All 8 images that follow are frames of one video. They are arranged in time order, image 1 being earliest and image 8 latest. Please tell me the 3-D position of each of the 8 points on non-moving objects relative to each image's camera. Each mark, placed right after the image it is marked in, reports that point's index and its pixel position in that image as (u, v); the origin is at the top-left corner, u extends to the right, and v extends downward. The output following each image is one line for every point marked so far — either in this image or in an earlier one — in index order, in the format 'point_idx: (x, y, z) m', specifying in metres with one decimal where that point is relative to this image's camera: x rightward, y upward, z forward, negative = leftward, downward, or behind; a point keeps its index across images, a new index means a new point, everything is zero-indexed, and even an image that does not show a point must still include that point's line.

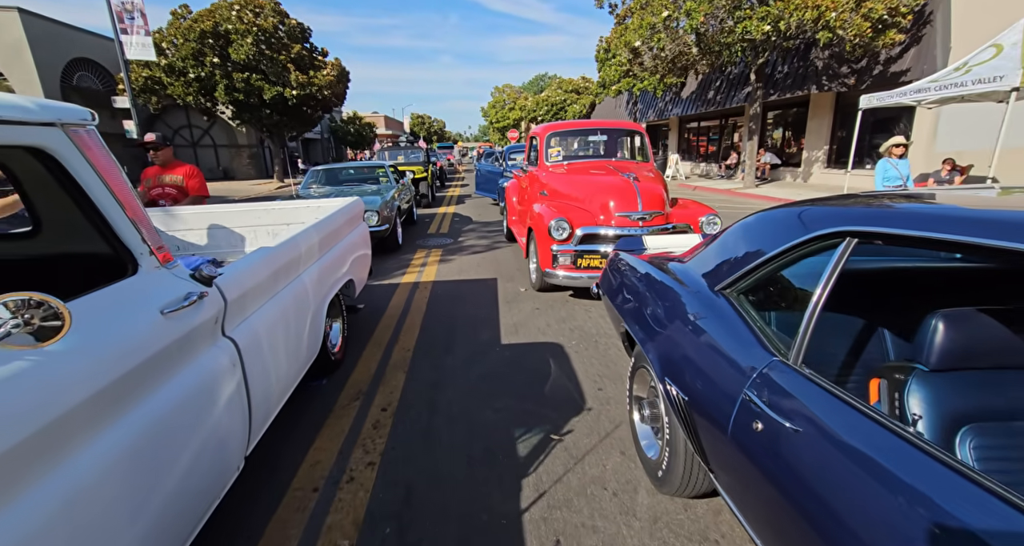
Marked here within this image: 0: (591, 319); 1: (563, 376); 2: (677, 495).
0: (+0.8, -0.5, +4.8) m
1: (+0.4, -0.8, +3.7) m
2: (+0.8, -1.1, +2.3) m
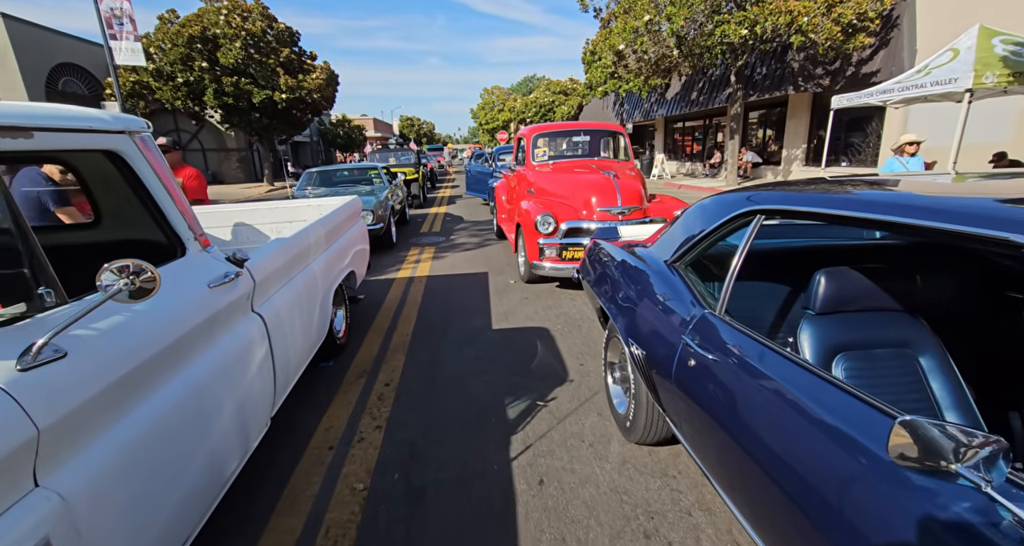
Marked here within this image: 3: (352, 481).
0: (+0.7, -0.4, +5.2) m
1: (+0.3, -0.7, +4.1) m
2: (+0.7, -0.9, +2.7) m
3: (-0.8, -1.1, +2.5) m
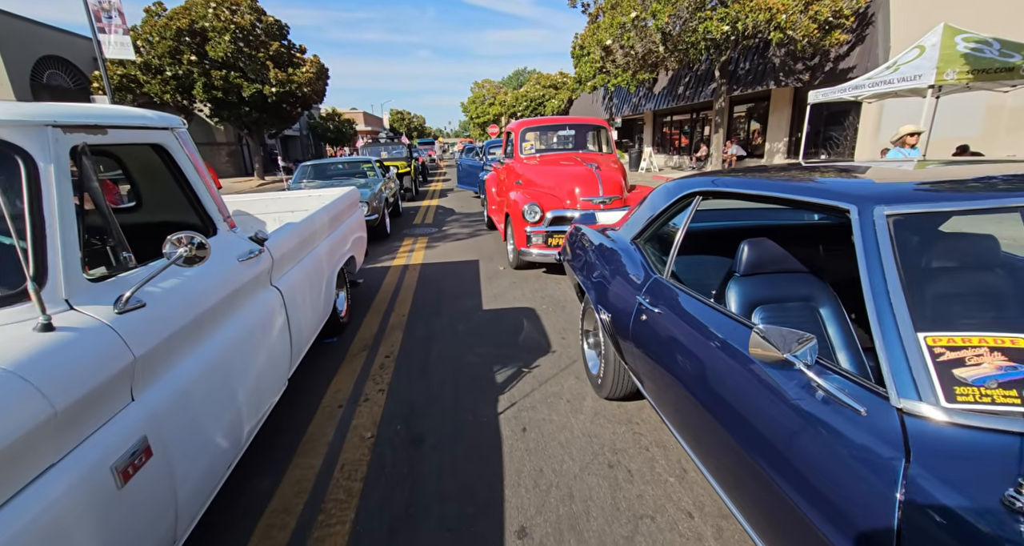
0: (+0.6, -0.2, +5.6) m
1: (+0.2, -0.5, +4.5) m
2: (+0.6, -0.8, +3.1) m
3: (-0.9, -1.0, +2.9) m
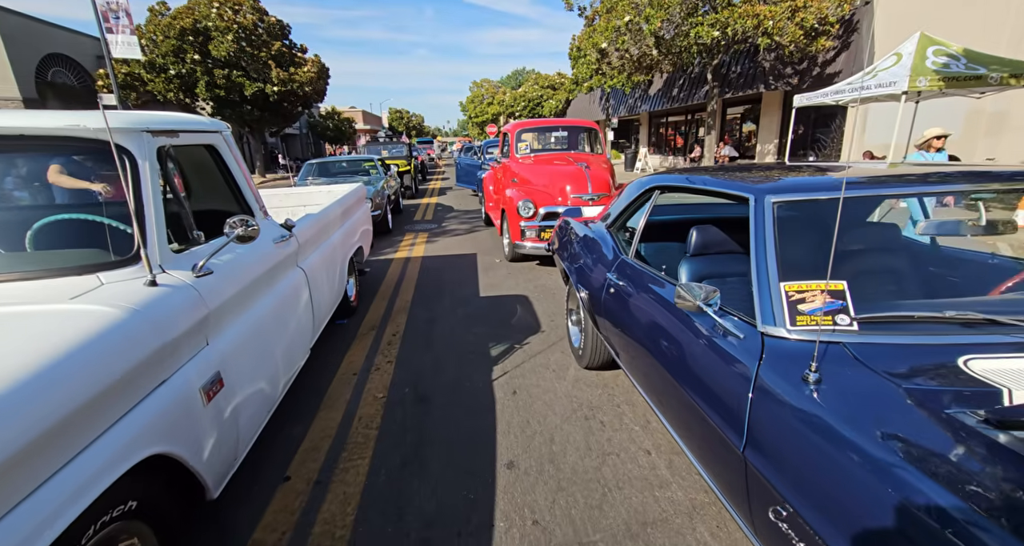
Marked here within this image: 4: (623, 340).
0: (+0.5, -0.1, +6.1) m
1: (+0.1, -0.4, +4.9) m
2: (+0.6, -0.7, +3.6) m
3: (-1.0, -0.8, +3.4) m
4: (+0.7, -0.4, +2.6) m
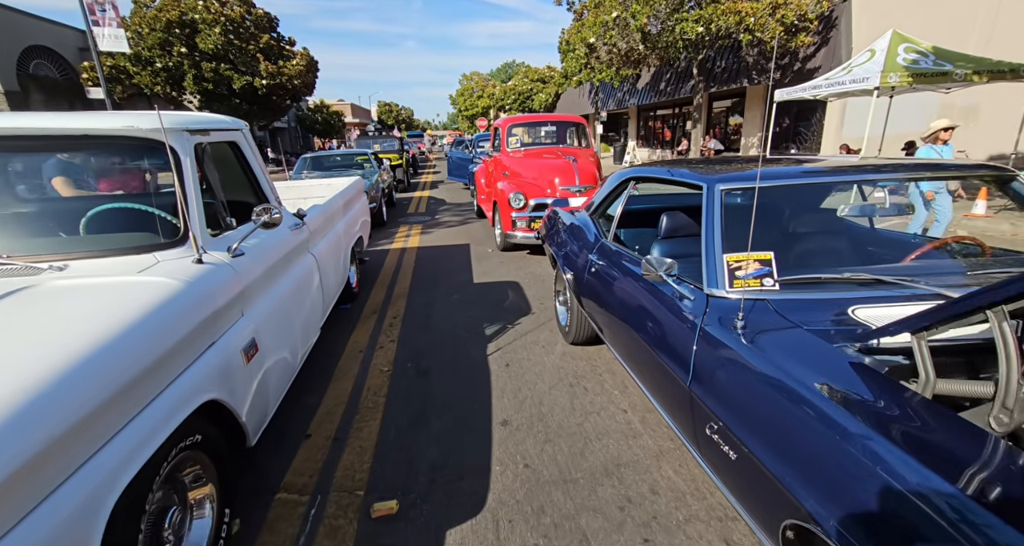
0: (+0.4, +0.1, +6.4) m
1: (+0.1, -0.3, +5.3) m
2: (+0.5, -0.6, +3.9) m
3: (-1.0, -0.7, +3.7) m
4: (+0.6, -0.3, +3.0) m
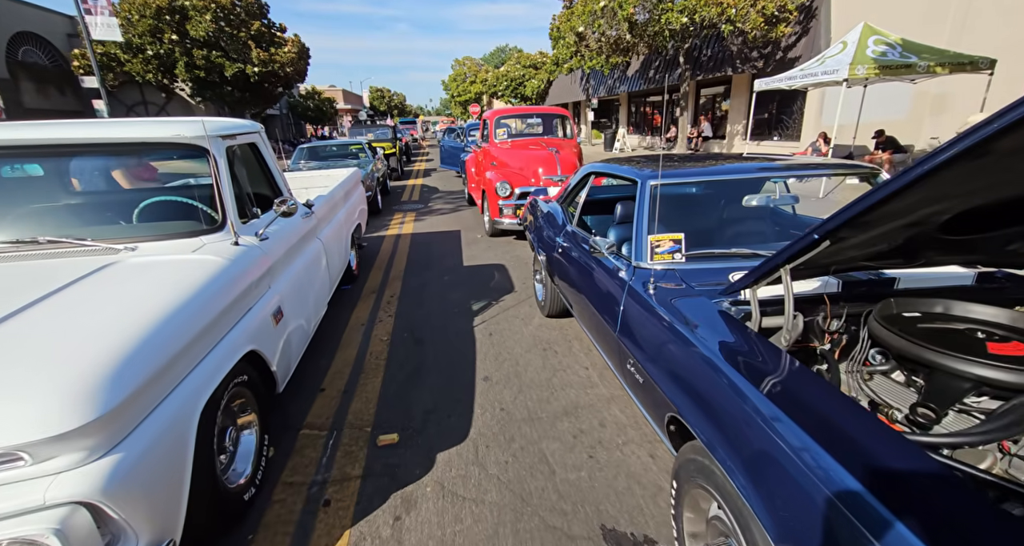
0: (+0.2, +0.3, +7.0) m
1: (-0.1, -0.1, +5.9) m
2: (+0.4, -0.4, +4.5) m
3: (-1.2, -0.6, +4.3) m
4: (+0.5, -0.2, +3.6) m
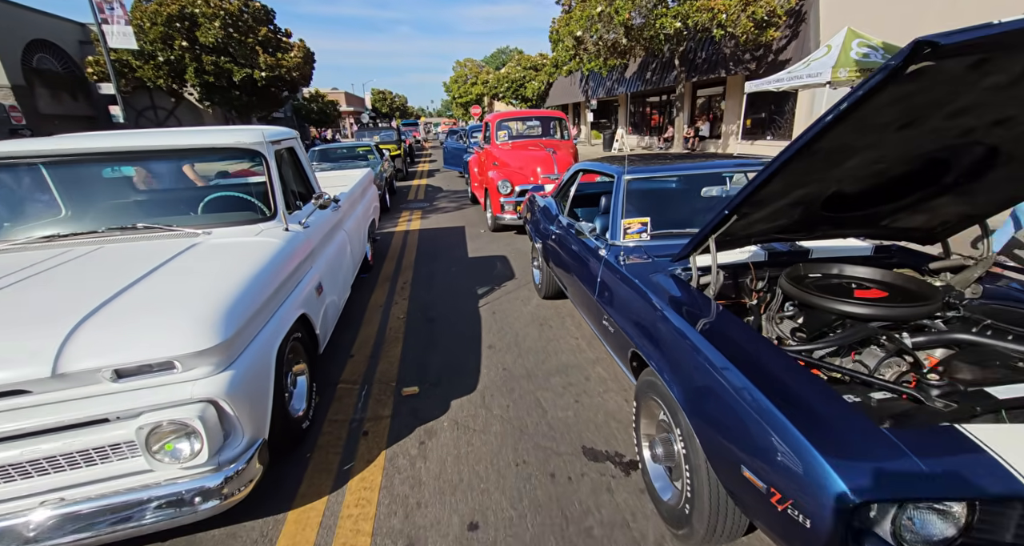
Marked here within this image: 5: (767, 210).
0: (+0.2, +0.5, +7.6) m
1: (-0.1, +0.1, +6.4) m
2: (+0.4, -0.3, +5.1) m
3: (-1.2, -0.4, +4.9) m
4: (+0.5, 0.0, +4.2) m
5: (+1.1, +0.3, +2.0) m
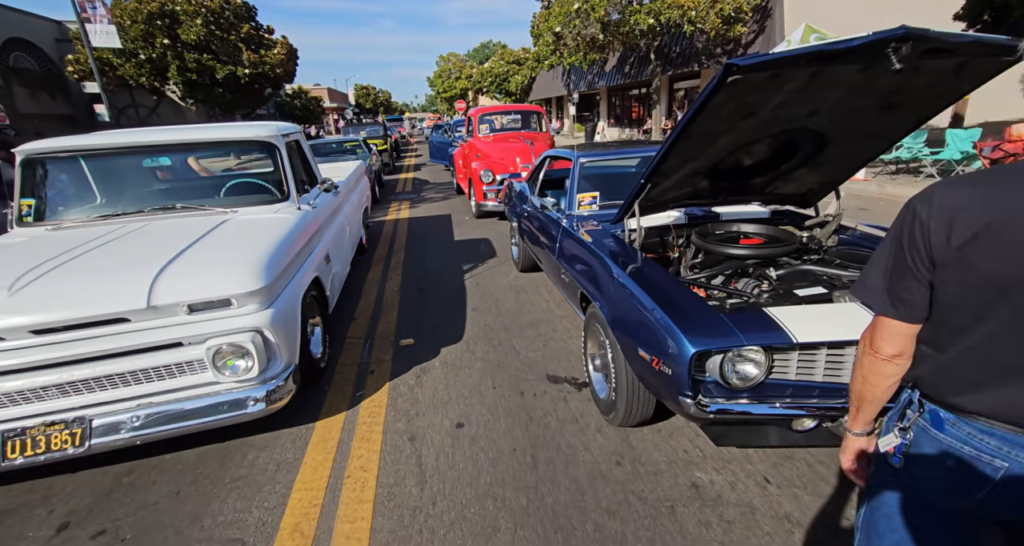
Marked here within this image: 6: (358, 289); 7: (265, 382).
0: (-0.1, +0.8, +8.3) m
1: (-0.4, +0.4, +7.1) m
2: (+0.2, 0.0, +5.8) m
3: (-1.4, -0.2, +5.5) m
4: (+0.3, +0.2, +4.9) m
5: (+0.9, +0.5, +2.7) m
6: (-1.8, -0.2, +5.5) m
7: (-1.4, -0.6, +2.7) m
